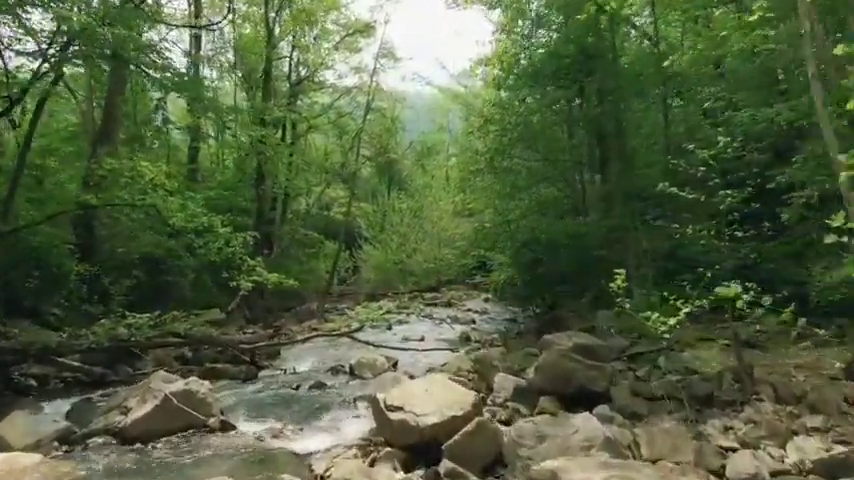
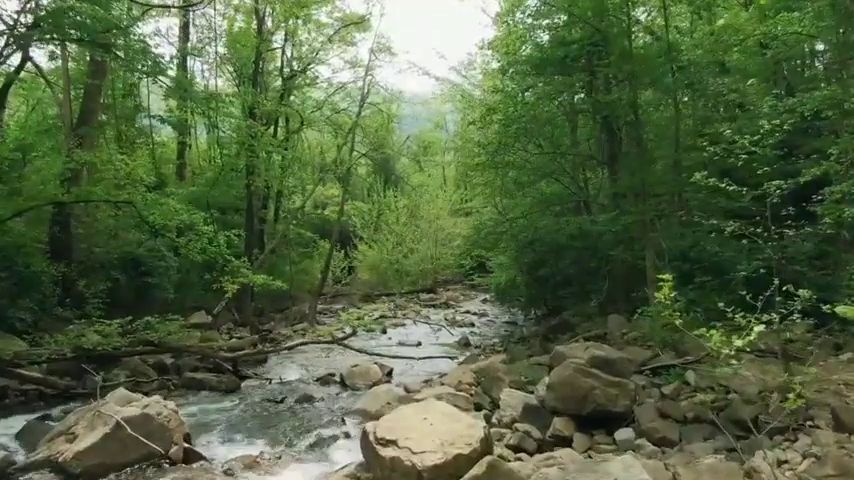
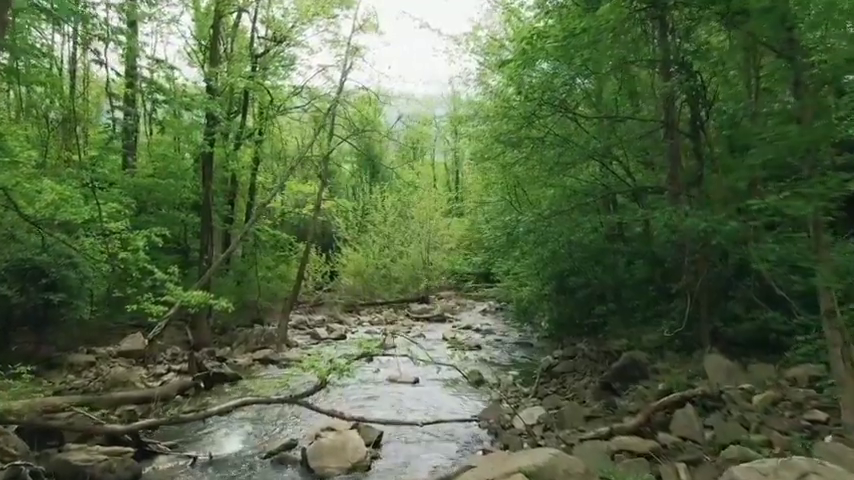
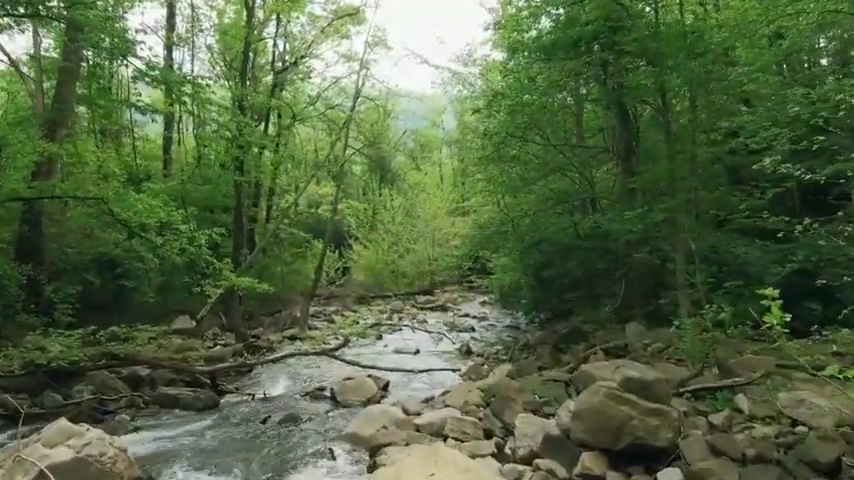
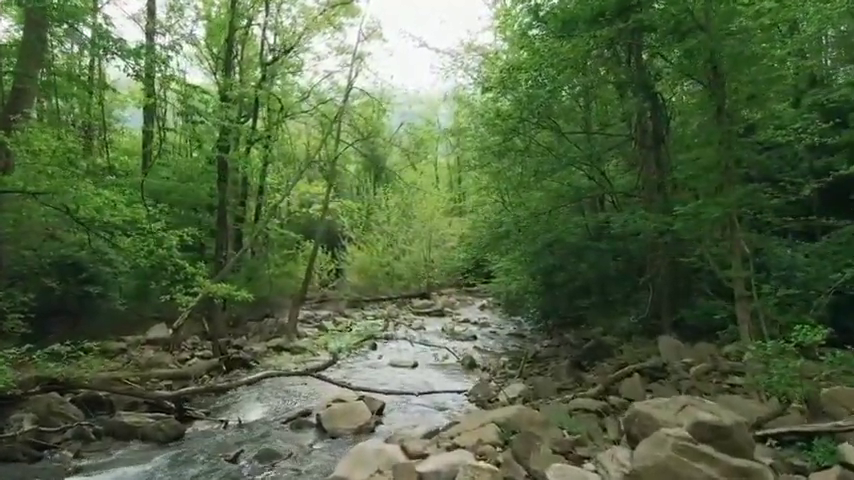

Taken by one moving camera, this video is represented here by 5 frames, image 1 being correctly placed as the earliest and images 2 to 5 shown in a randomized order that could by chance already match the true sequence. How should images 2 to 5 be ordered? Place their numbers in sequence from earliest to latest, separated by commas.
2, 4, 5, 3
